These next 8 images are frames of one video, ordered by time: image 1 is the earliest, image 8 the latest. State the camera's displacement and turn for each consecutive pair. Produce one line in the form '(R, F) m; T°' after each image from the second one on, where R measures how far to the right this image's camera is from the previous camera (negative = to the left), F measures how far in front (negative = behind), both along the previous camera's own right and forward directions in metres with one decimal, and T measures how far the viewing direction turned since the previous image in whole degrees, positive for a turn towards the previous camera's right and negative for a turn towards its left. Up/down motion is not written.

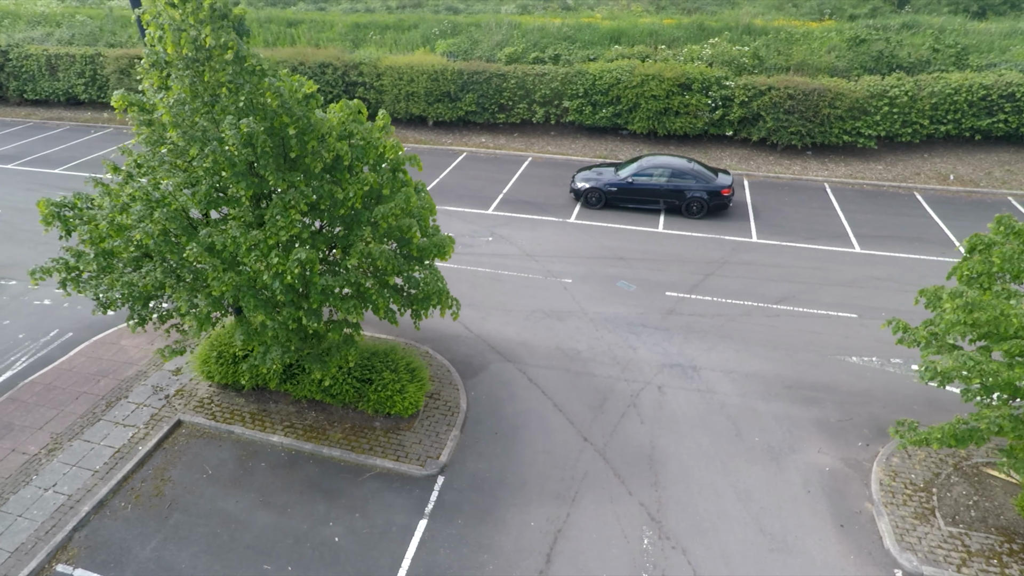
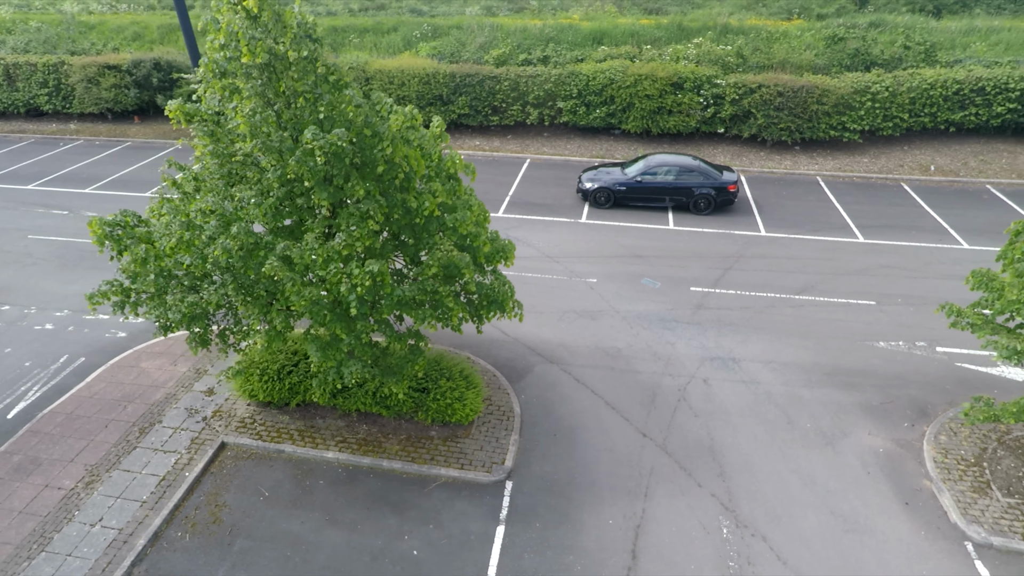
(-1.5, 0.0) m; +4°
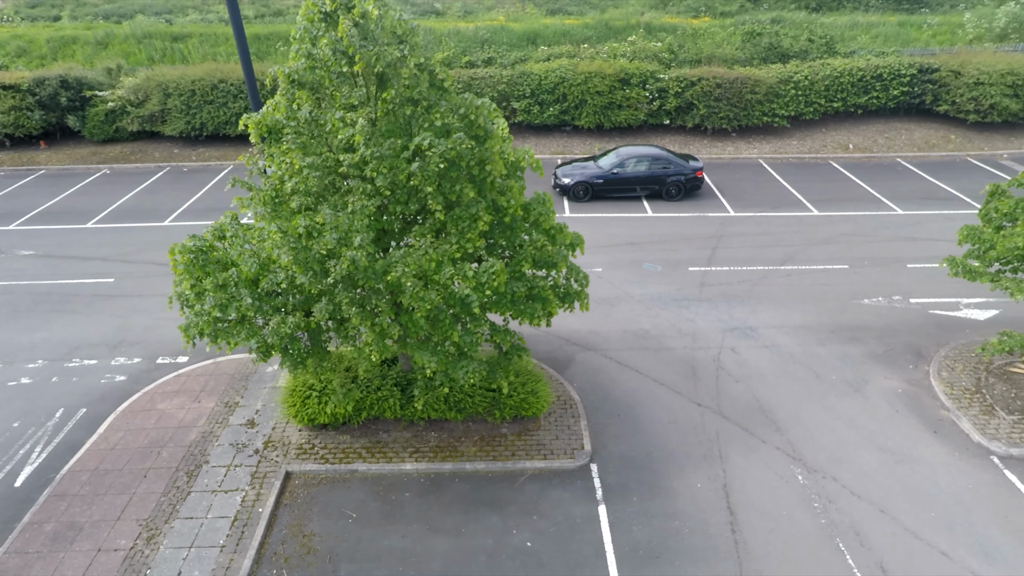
(-2.5, -0.1) m; +9°
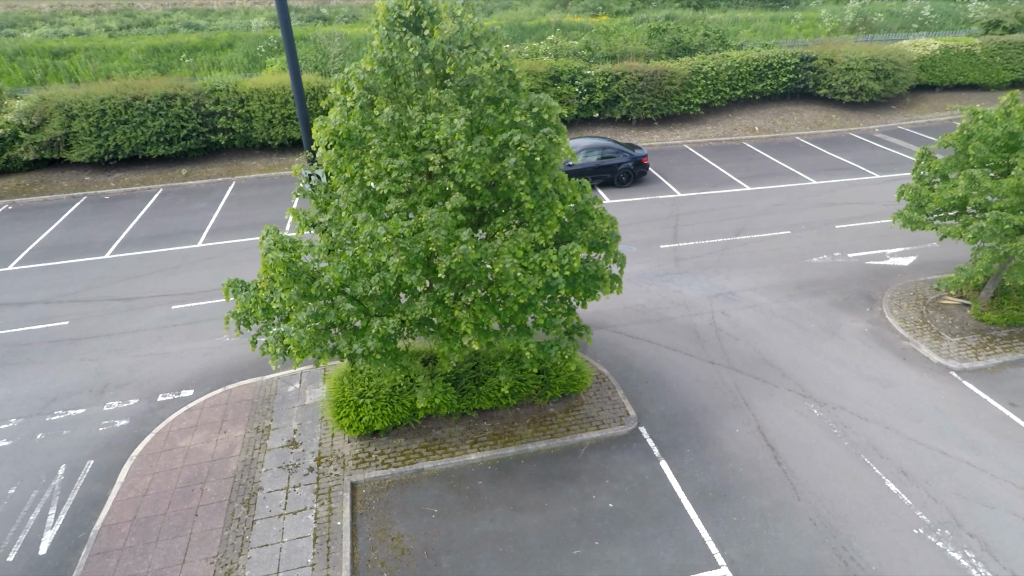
(-2.4, -0.3) m; +10°
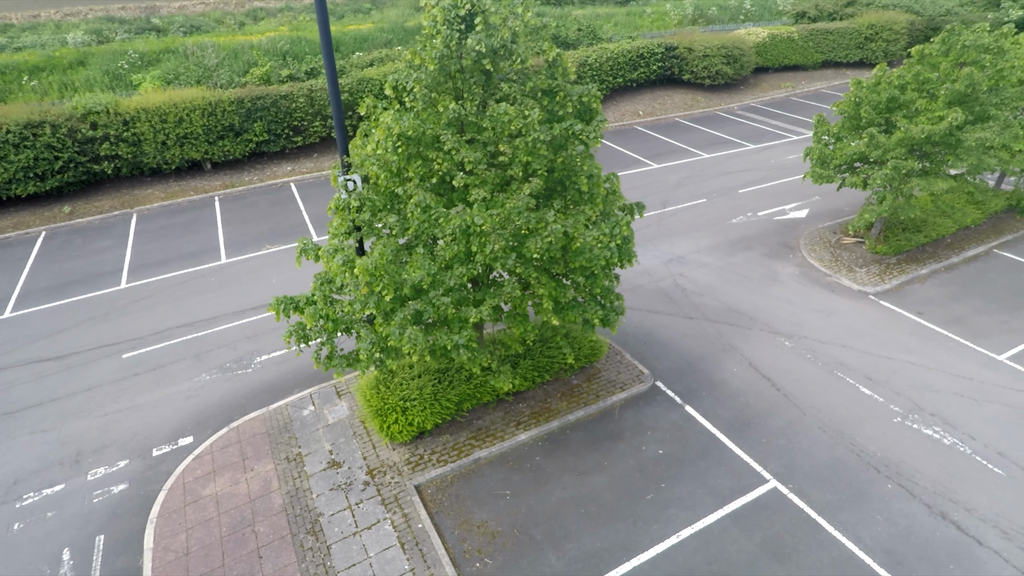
(-2.7, -0.1) m; +13°
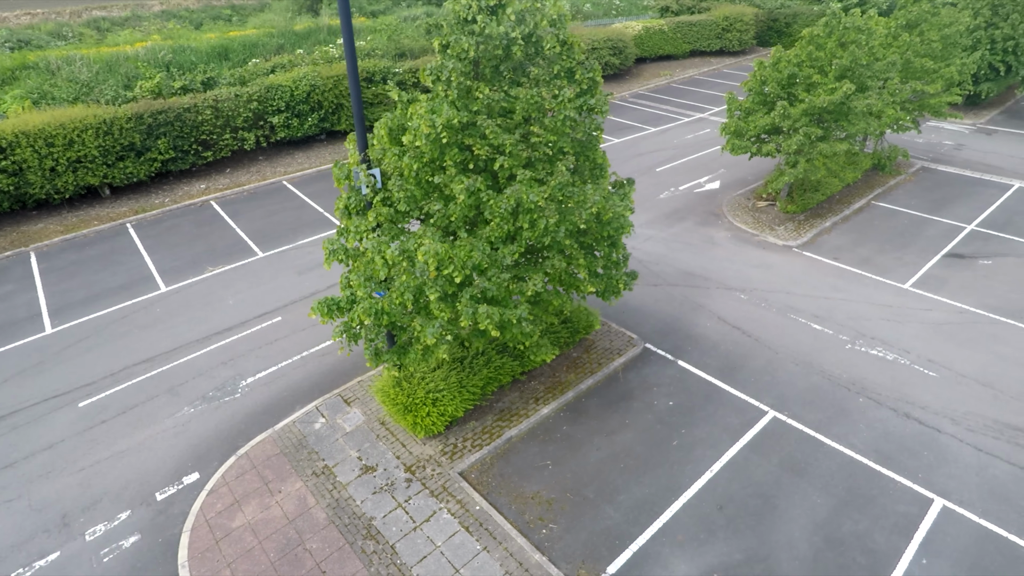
(-2.1, -0.2) m; +11°
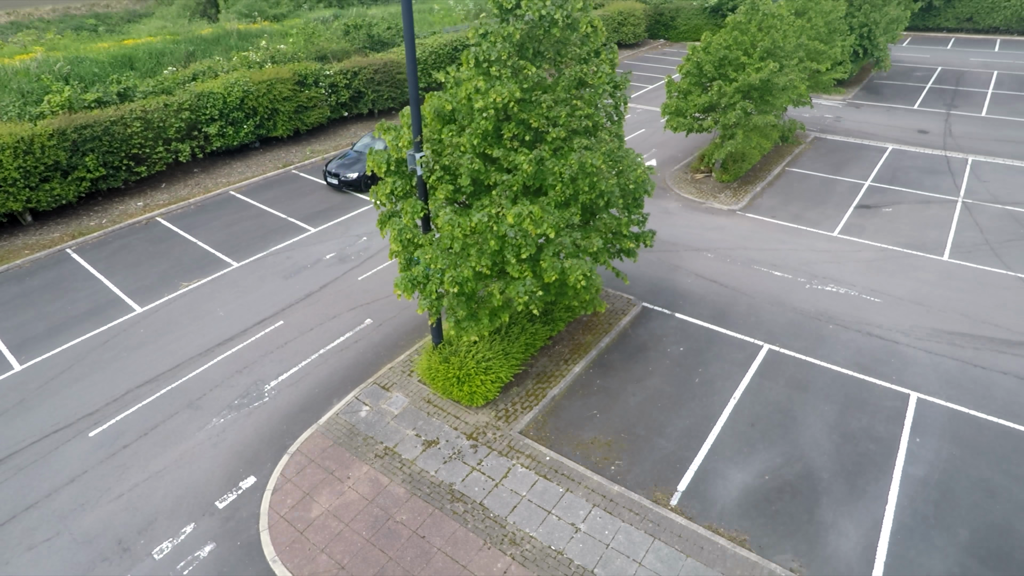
(-2.4, -0.5) m; +10°
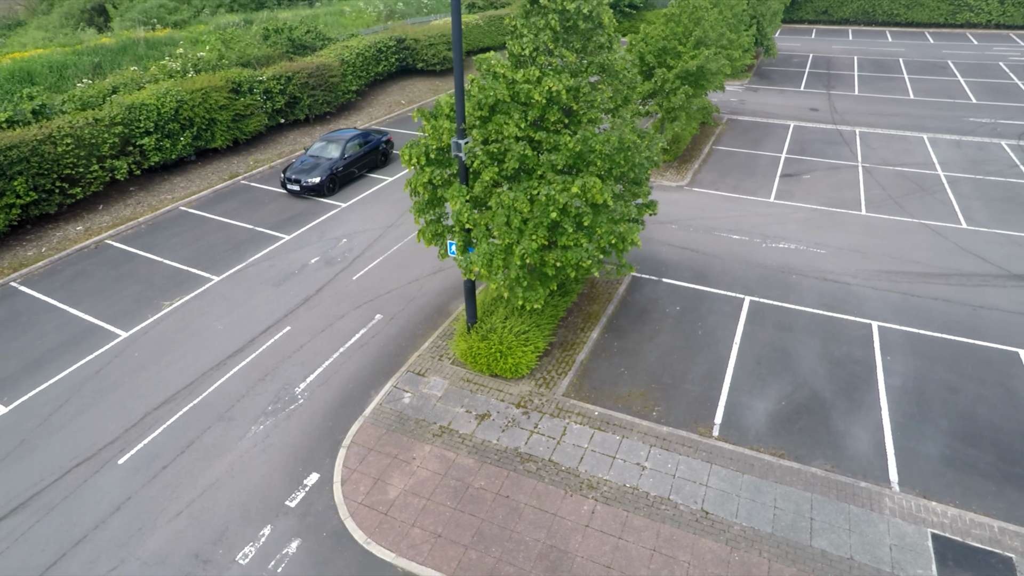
(-2.3, -0.5) m; +9°
